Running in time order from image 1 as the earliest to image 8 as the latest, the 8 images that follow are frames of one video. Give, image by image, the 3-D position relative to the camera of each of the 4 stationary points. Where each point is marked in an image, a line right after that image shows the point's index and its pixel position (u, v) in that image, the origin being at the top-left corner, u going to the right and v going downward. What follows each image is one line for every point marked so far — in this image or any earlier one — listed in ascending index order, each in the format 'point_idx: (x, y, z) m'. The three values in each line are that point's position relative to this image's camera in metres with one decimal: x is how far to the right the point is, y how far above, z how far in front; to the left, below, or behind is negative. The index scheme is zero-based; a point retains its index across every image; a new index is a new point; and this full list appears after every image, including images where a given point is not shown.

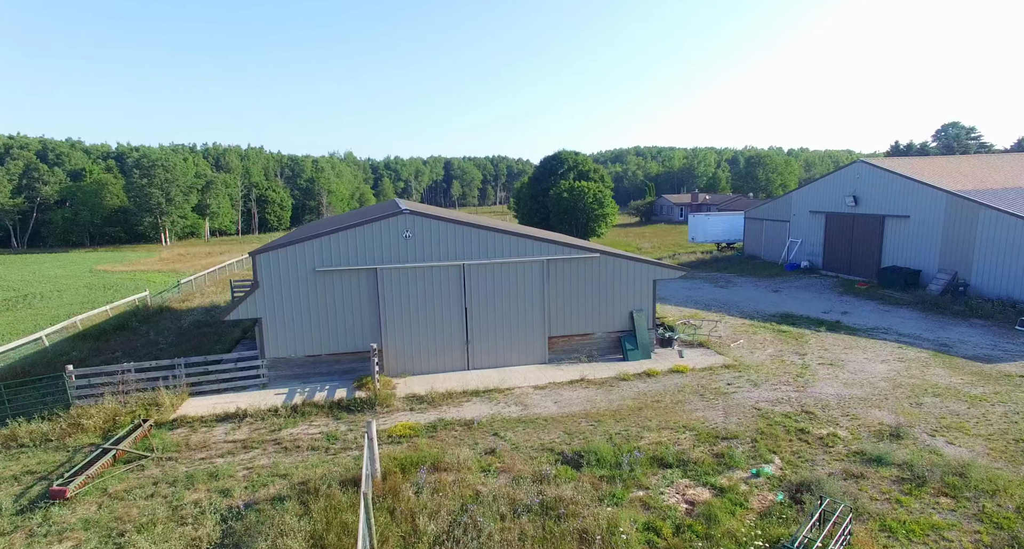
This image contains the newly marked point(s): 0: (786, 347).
0: (+7.8, -2.0, +16.4) m
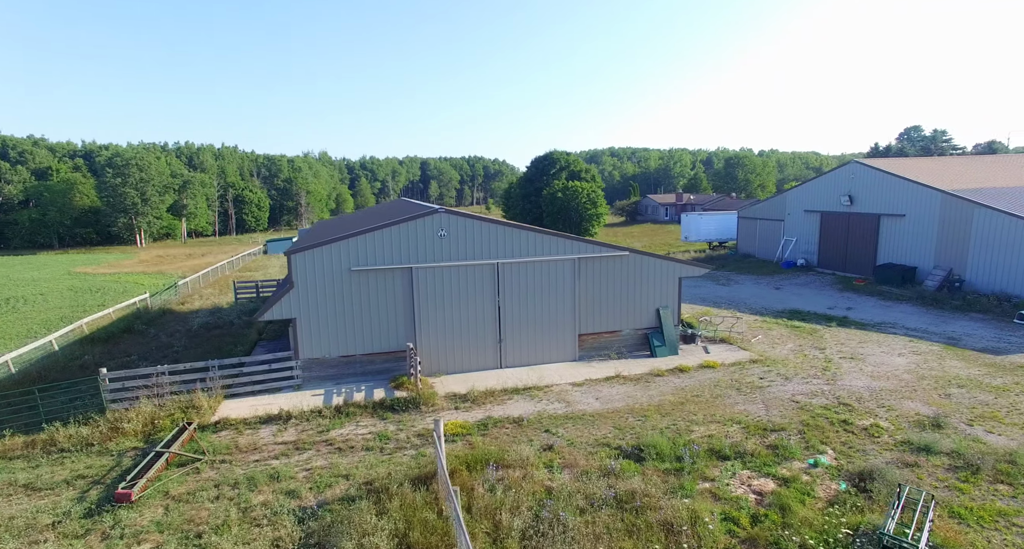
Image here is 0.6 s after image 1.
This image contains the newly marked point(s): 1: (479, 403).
0: (+8.5, -1.9, +16.9) m
1: (-0.6, -2.7, +12.2) m
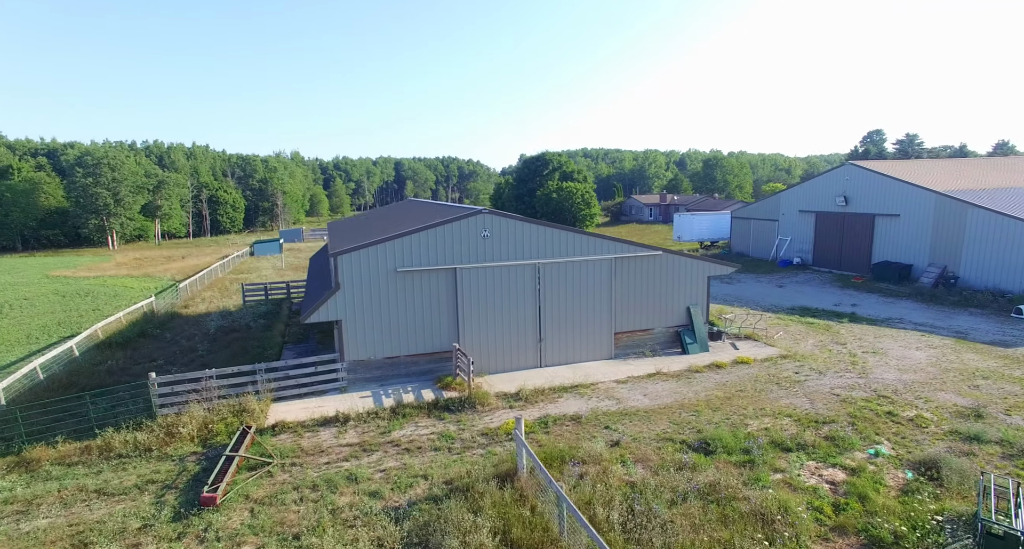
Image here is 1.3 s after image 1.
0: (+9.4, -1.9, +17.4) m
1: (+0.5, -2.7, +12.4) m
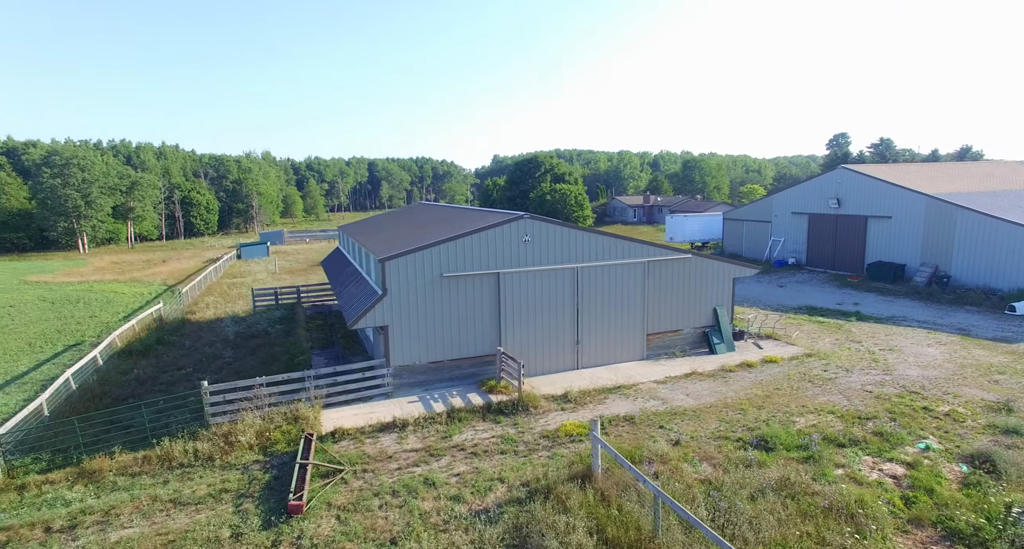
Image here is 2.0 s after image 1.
0: (+10.2, -1.9, +18.1) m
1: (+1.5, -2.8, +12.6) m
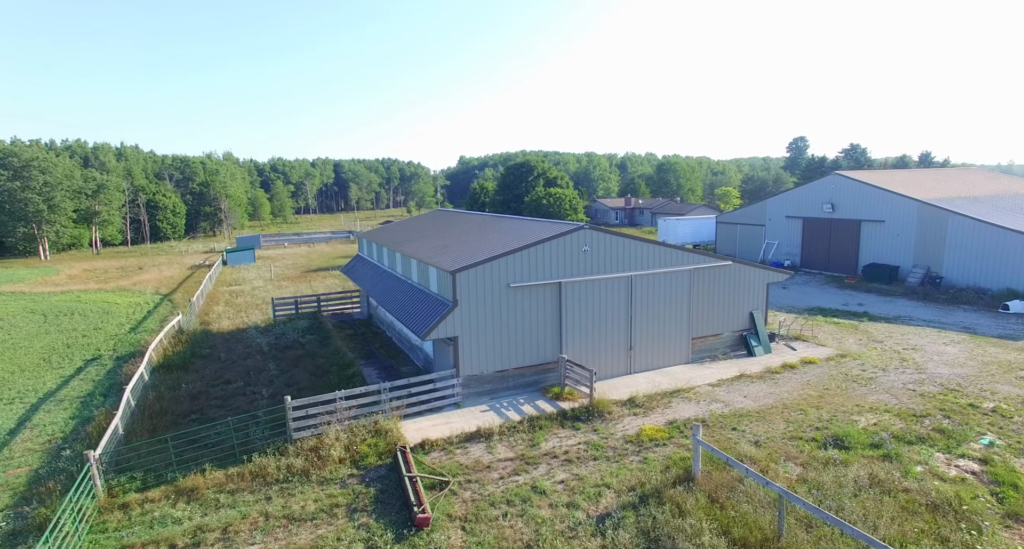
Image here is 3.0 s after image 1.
0: (+11.4, -2.0, +19.1) m
1: (+3.1, -3.0, +13.0) m
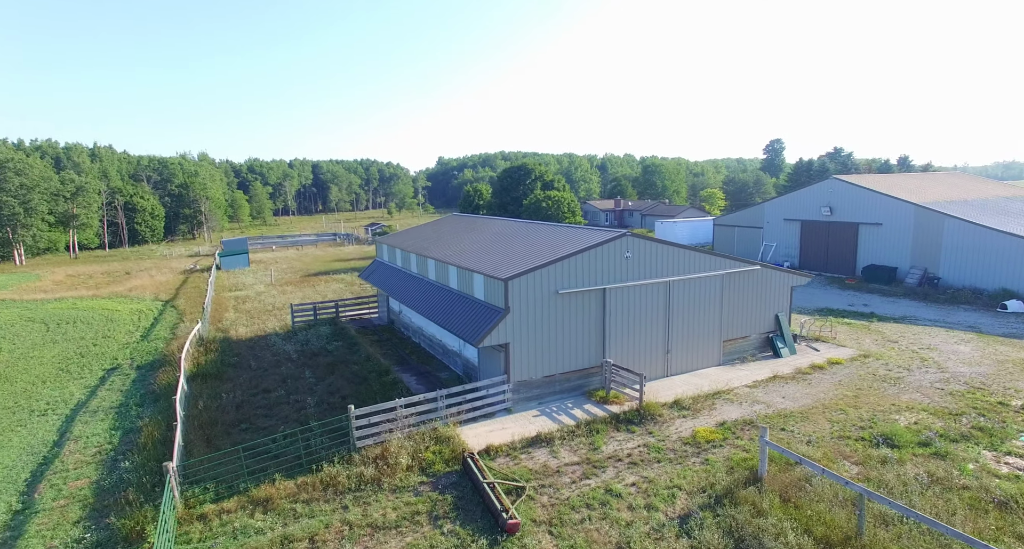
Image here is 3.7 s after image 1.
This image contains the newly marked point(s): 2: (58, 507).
0: (+12.3, -2.1, +19.7) m
1: (+4.2, -3.1, +13.4) m
2: (-8.2, -4.2, +10.6) m
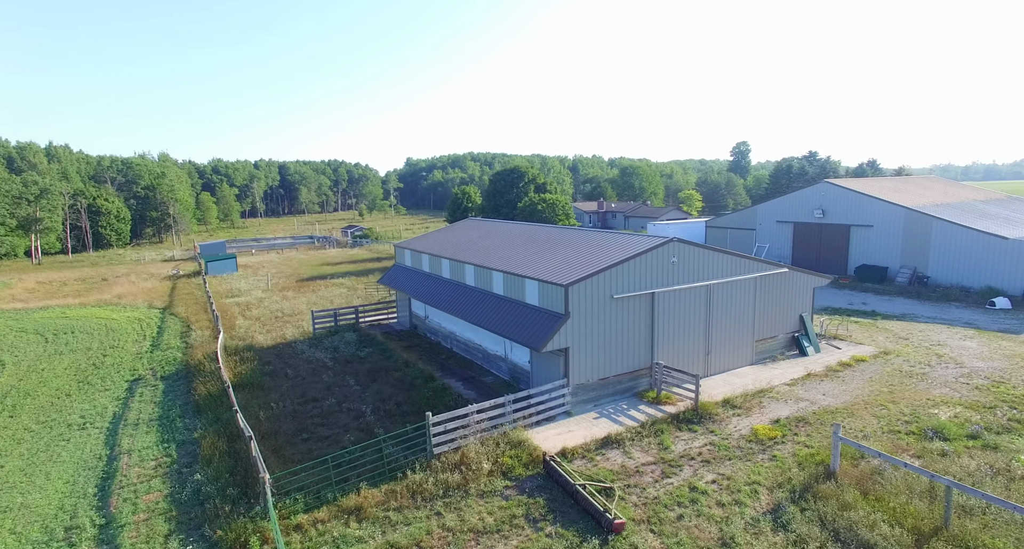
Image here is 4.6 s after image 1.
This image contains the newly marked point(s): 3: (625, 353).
0: (+13.3, -2.1, +20.7) m
1: (+5.6, -3.2, +13.9) m
2: (-6.6, -4.4, +10.4) m
3: (+2.8, -1.9, +14.6) m
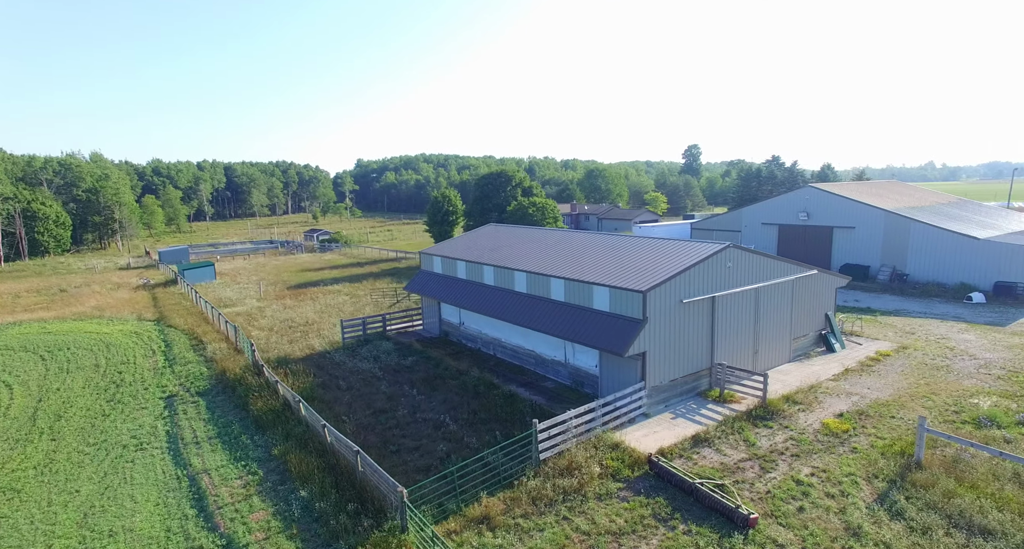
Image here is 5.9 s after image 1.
0: (+14.5, -2.1, +22.2) m
1: (+7.5, -3.3, +14.8) m
2: (-4.3, -4.6, +10.2) m
3: (+4.6, -2.1, +15.2) m
